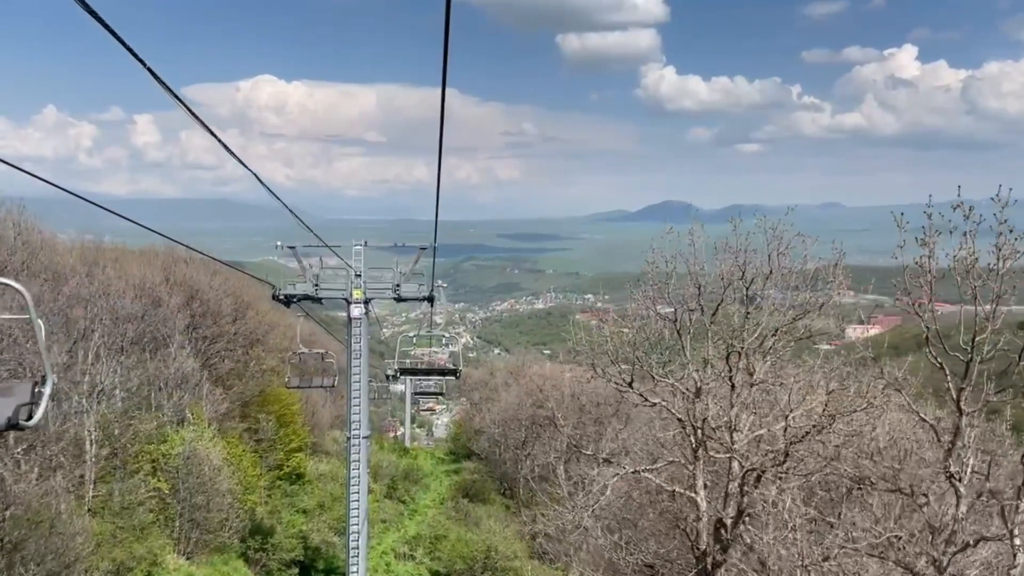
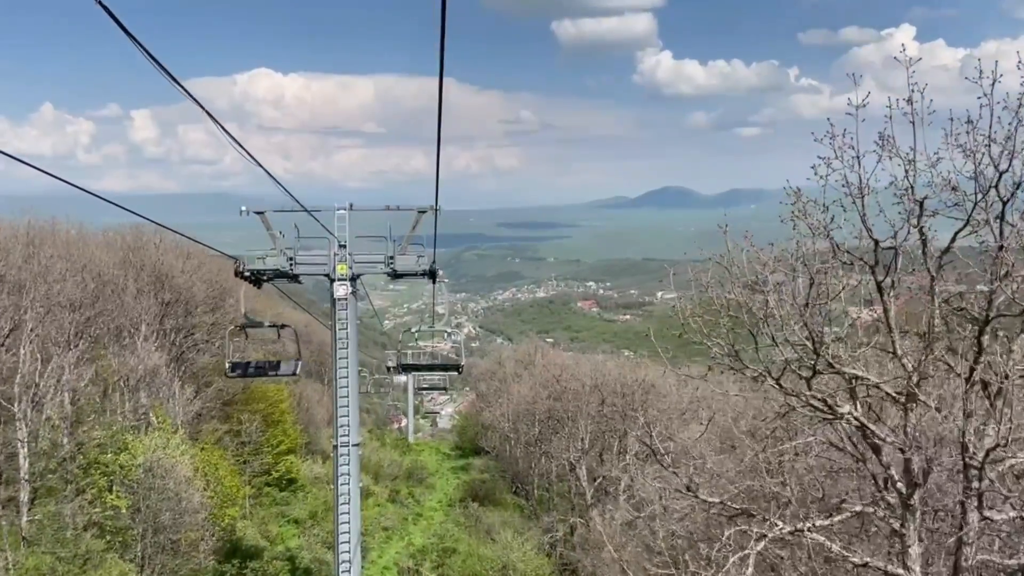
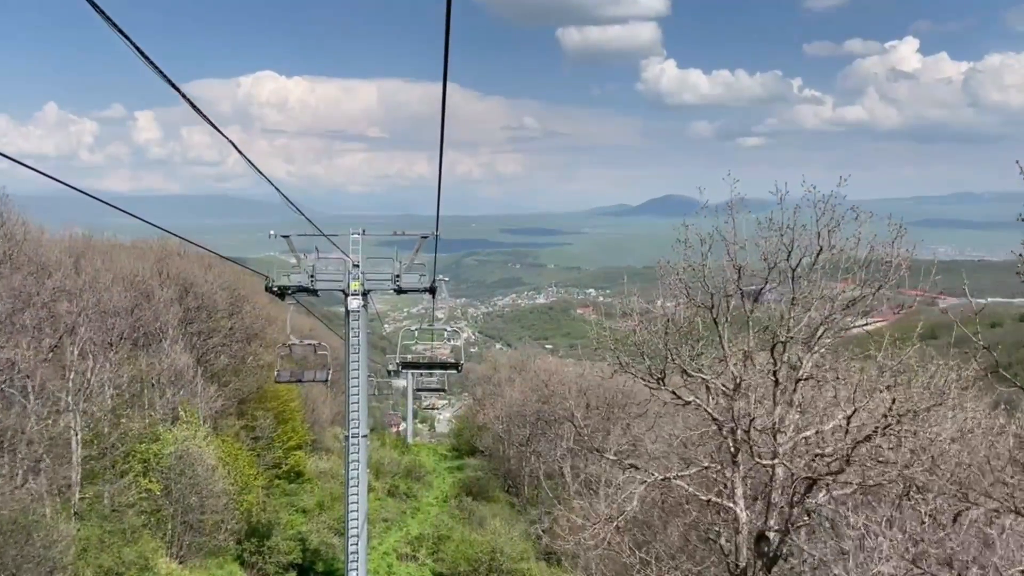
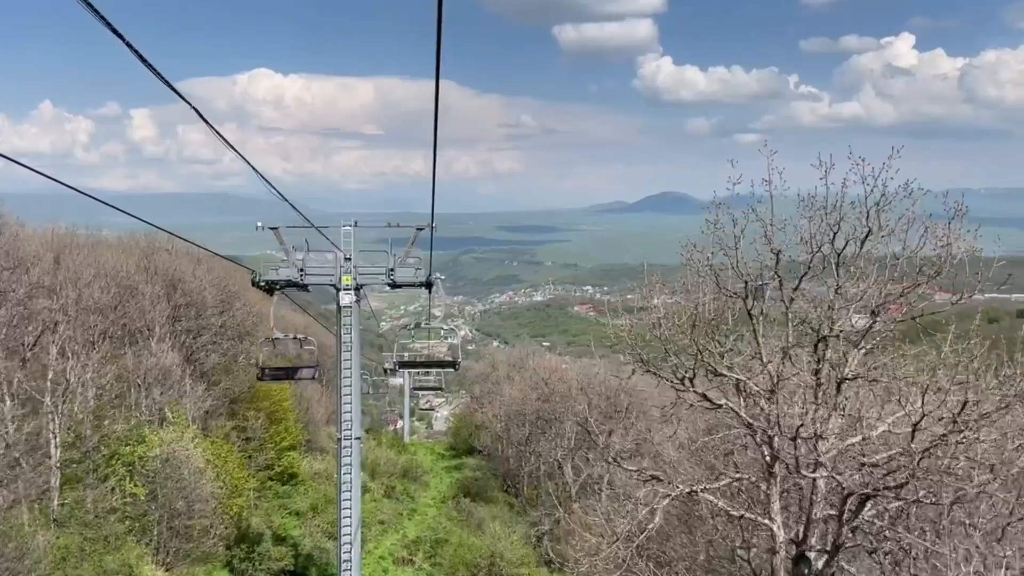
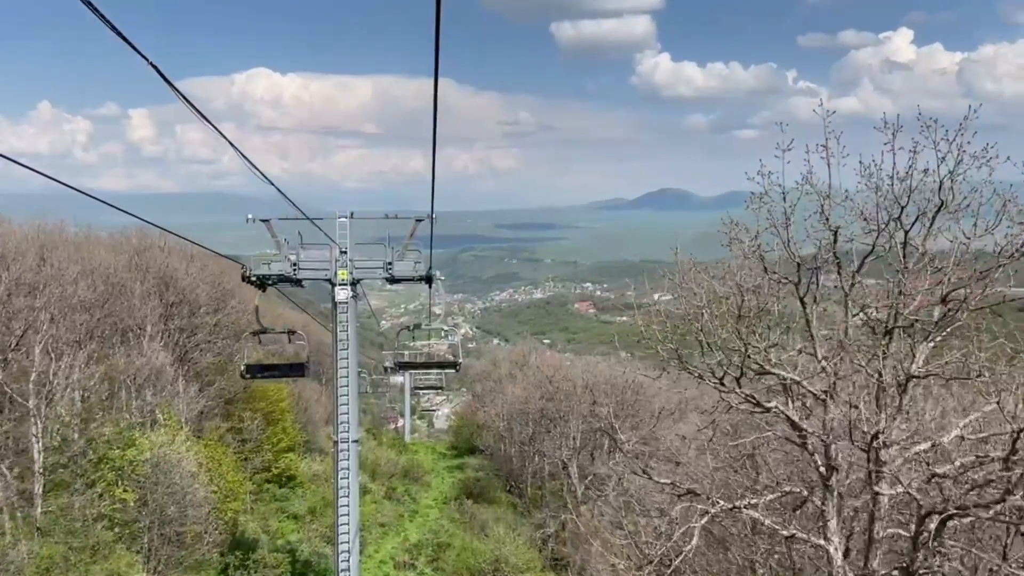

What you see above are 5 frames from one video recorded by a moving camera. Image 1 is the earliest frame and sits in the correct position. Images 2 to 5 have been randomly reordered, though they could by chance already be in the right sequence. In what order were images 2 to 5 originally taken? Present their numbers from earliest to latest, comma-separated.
3, 4, 5, 2
